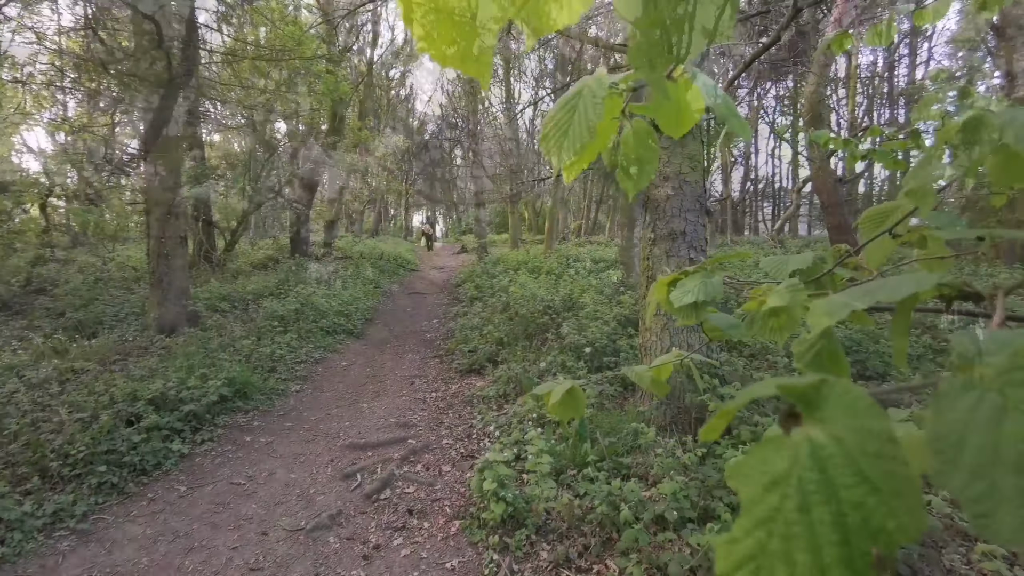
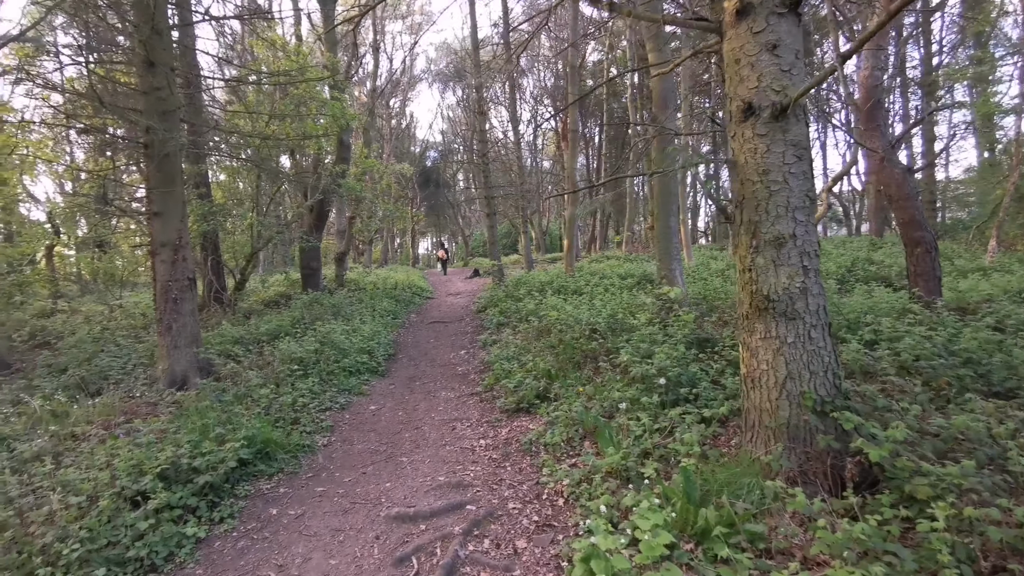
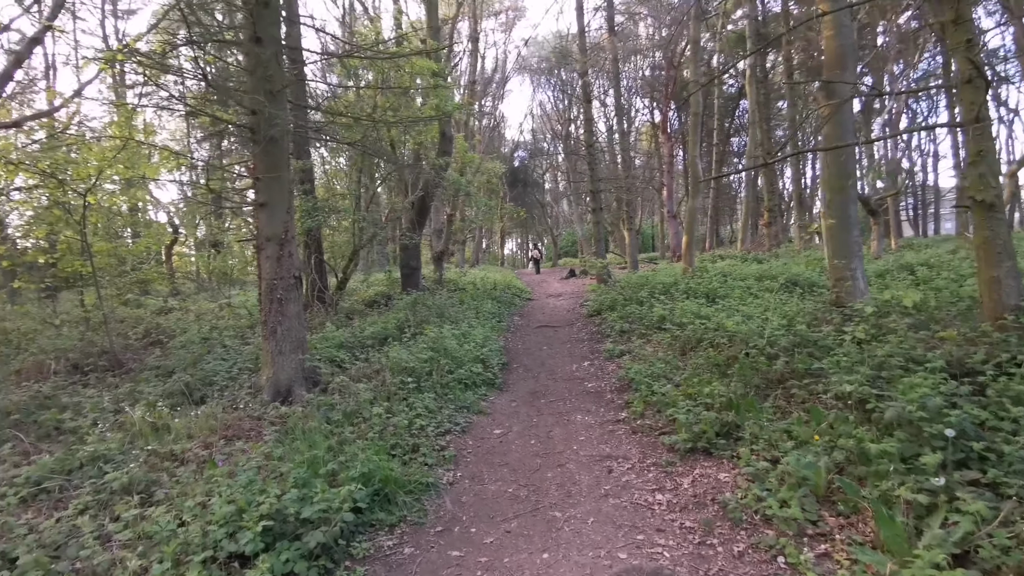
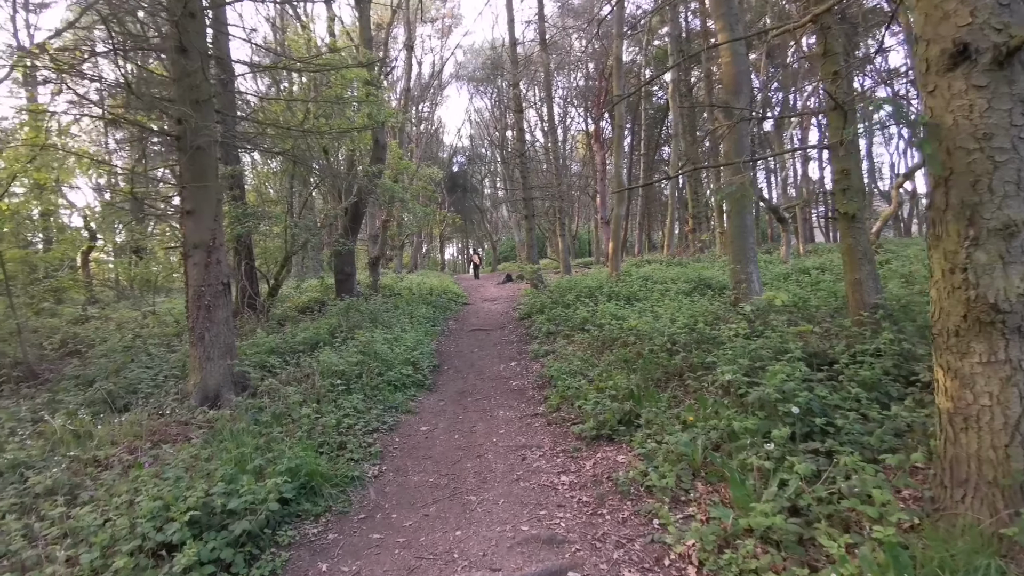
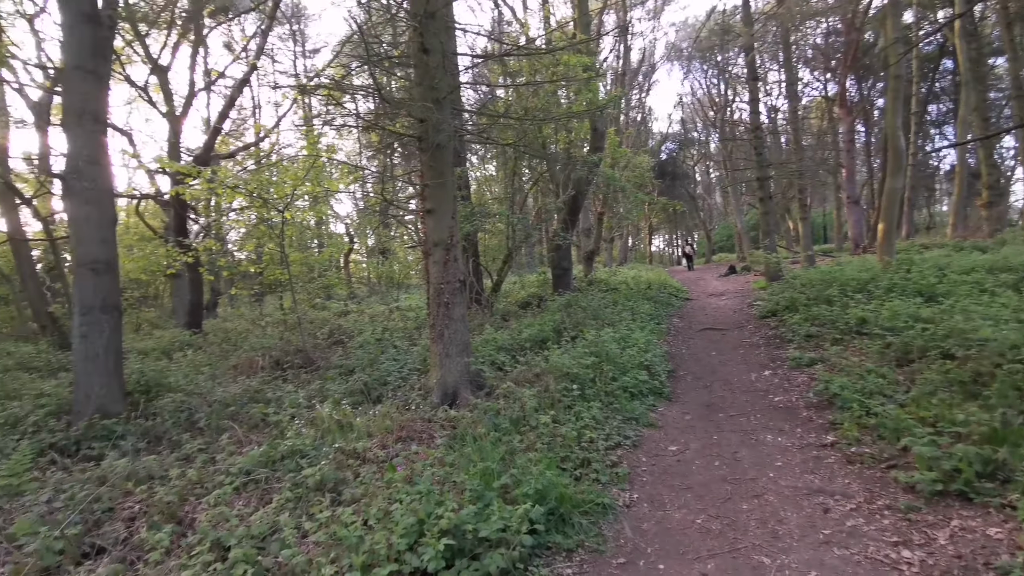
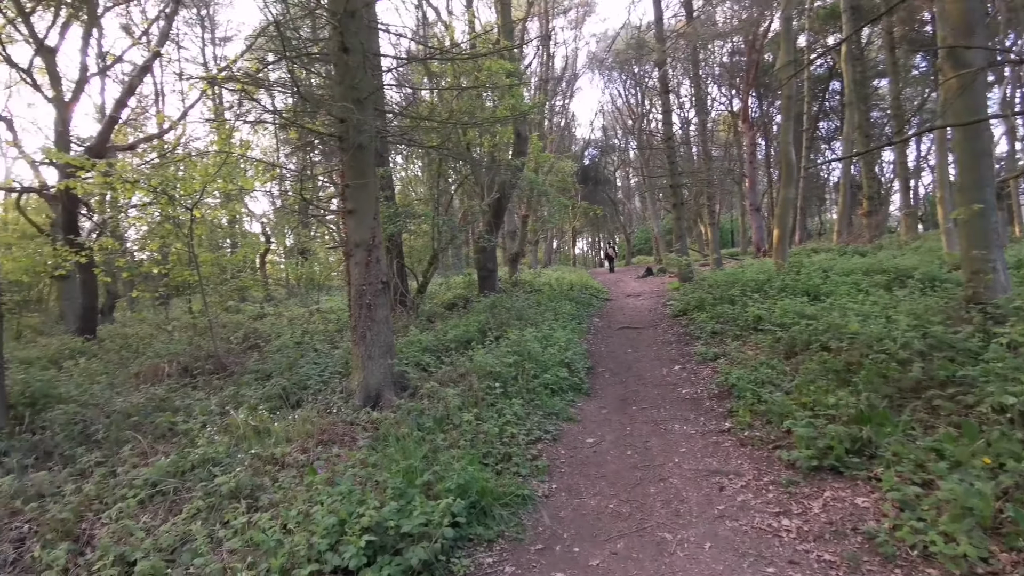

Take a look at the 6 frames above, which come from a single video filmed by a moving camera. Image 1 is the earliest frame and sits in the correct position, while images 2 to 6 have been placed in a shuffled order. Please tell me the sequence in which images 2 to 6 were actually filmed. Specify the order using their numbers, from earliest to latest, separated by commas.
2, 4, 3, 6, 5
